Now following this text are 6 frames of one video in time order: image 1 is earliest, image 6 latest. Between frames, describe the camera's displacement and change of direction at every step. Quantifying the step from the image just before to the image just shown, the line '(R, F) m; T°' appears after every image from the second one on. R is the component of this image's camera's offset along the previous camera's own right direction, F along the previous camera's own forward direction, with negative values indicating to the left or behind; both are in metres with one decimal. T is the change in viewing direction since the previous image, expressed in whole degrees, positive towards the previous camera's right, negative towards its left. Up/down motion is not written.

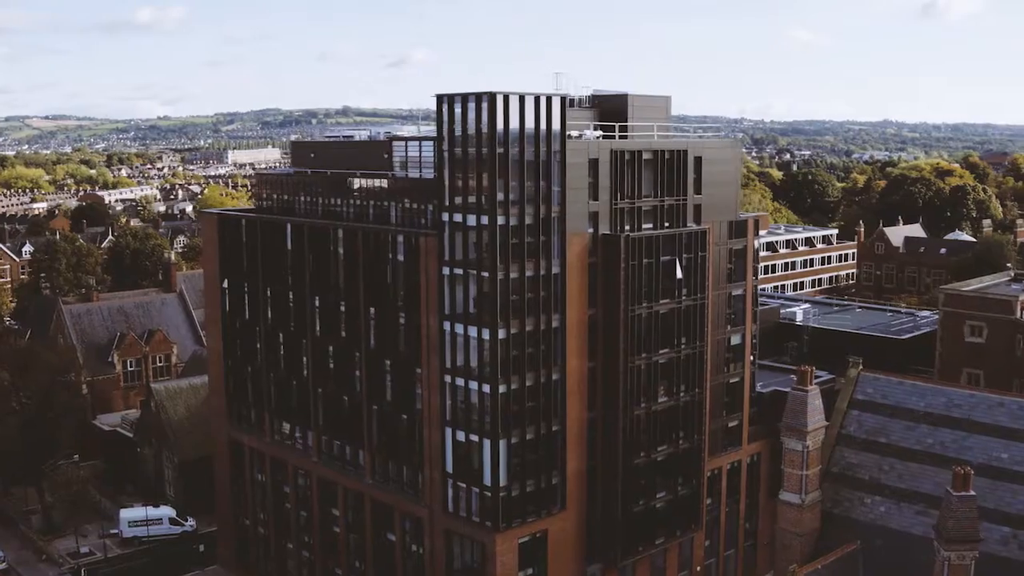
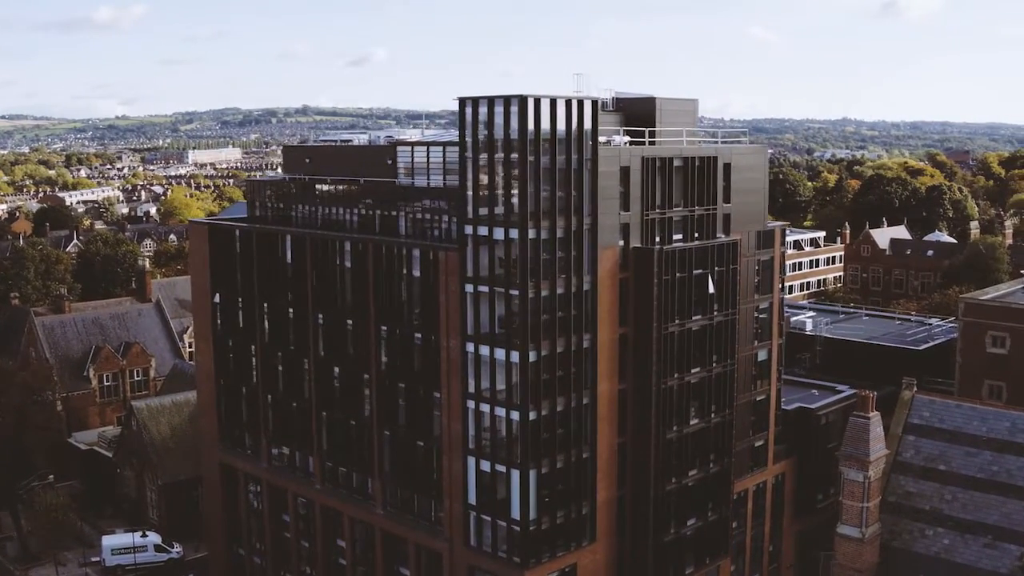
(-2.5, +3.1) m; +2°
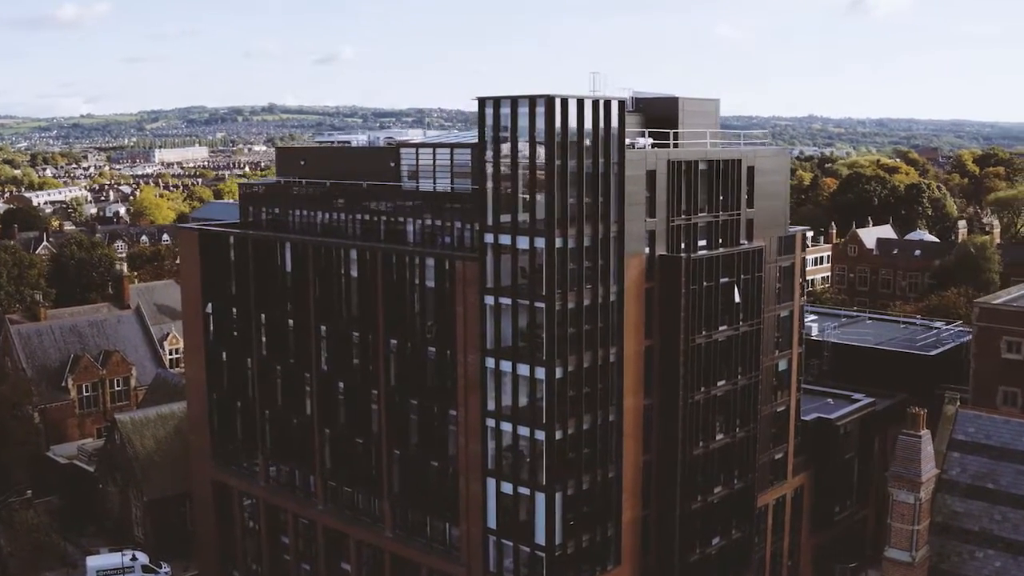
(-1.9, +2.3) m; +2°
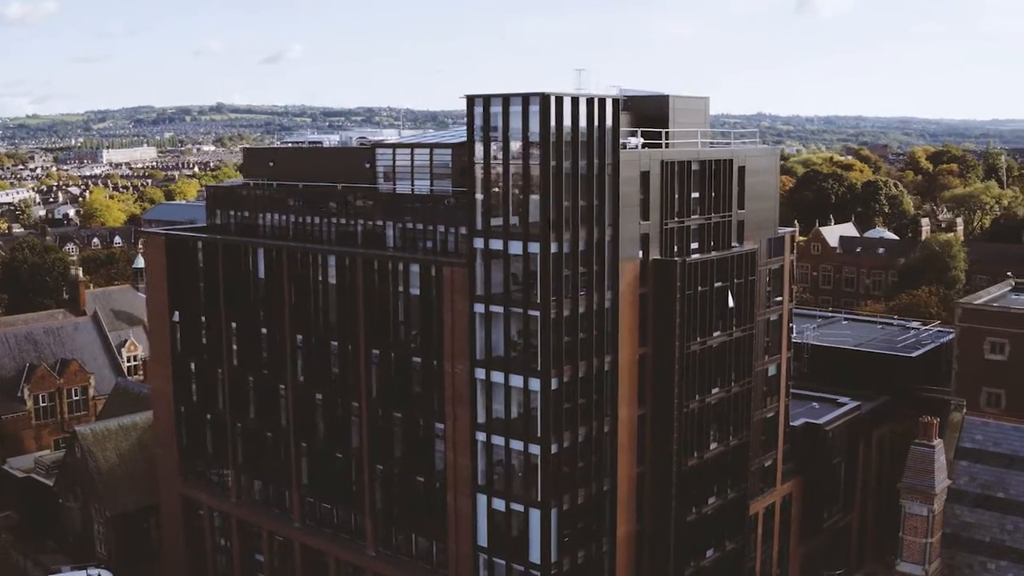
(-1.2, +1.7) m; +2°
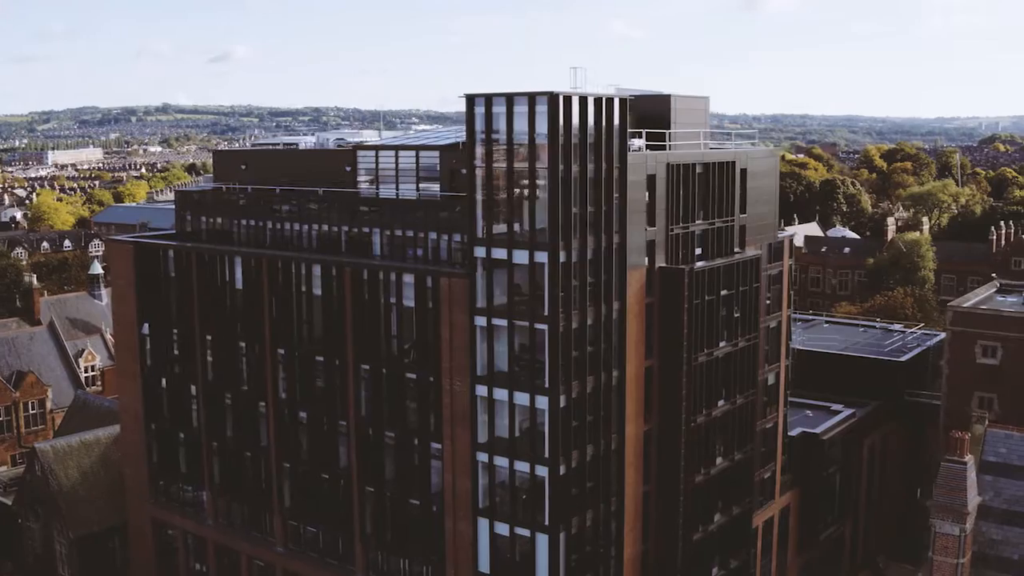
(-1.5, +2.1) m; +2°
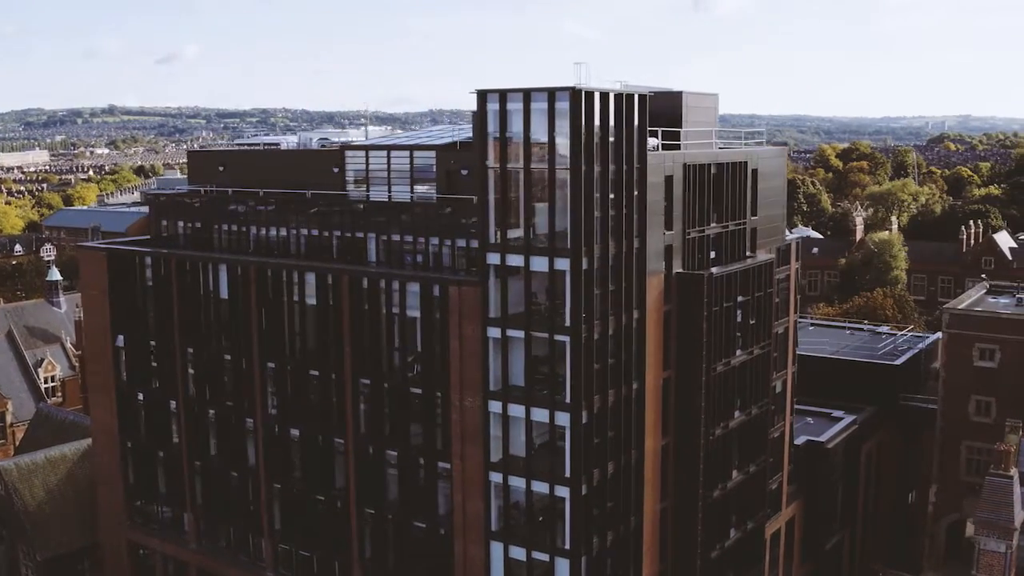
(-1.8, +2.1) m; +2°
